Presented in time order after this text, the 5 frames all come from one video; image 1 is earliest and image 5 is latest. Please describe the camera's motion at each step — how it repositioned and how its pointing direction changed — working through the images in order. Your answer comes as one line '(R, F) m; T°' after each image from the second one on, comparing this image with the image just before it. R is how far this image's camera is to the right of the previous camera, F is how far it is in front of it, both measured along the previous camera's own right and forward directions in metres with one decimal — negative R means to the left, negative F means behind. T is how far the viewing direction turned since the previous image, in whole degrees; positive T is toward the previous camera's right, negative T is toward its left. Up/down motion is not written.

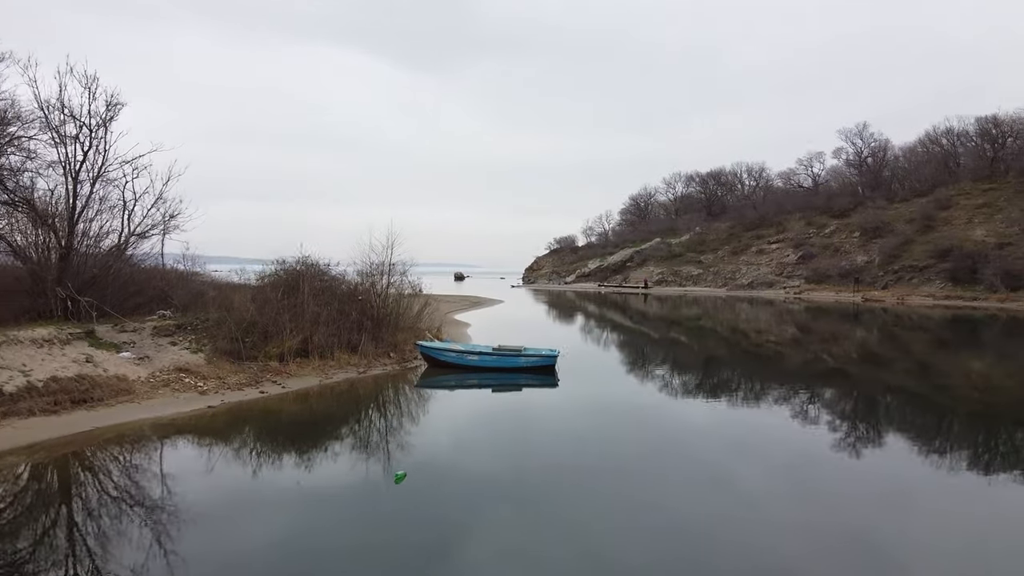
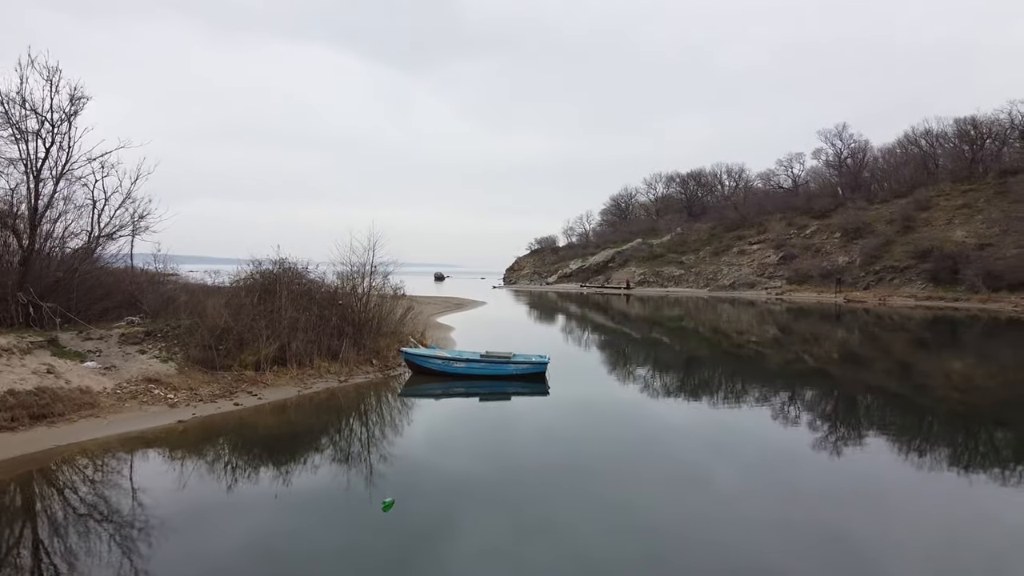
(-0.1, +0.2) m; +2°
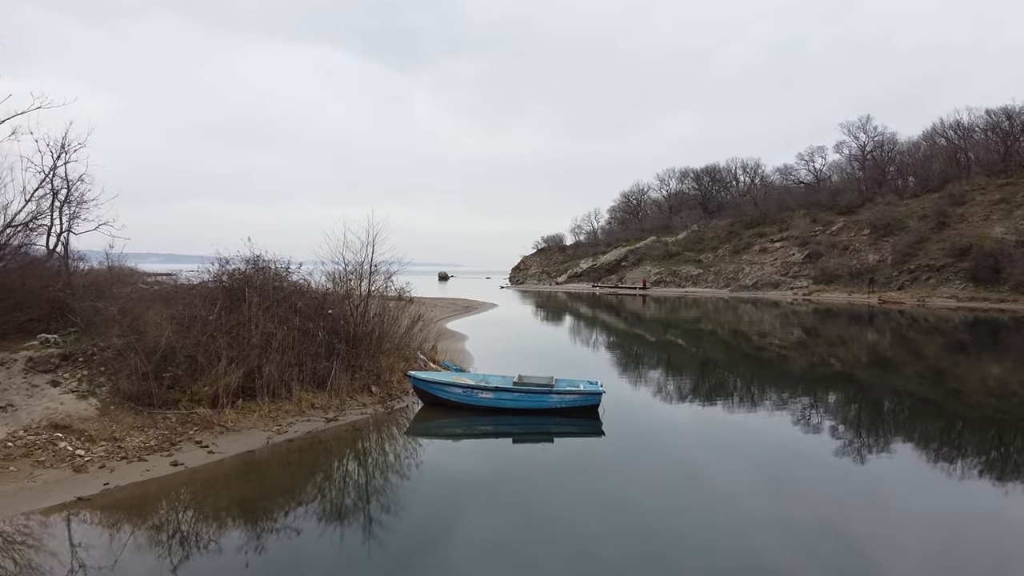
(-0.5, +2.2) m; 0°
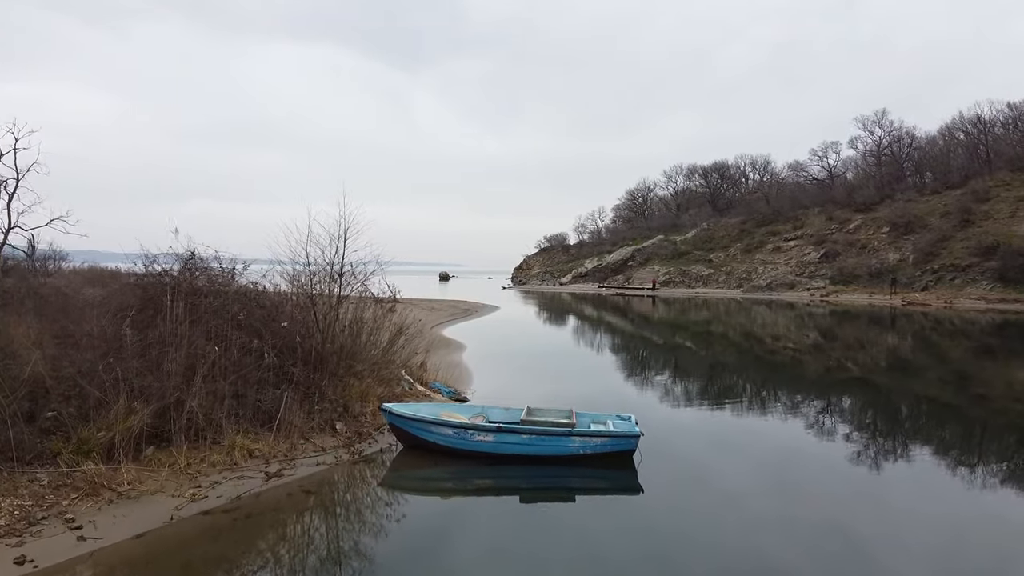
(0.0, +1.7) m; 0°
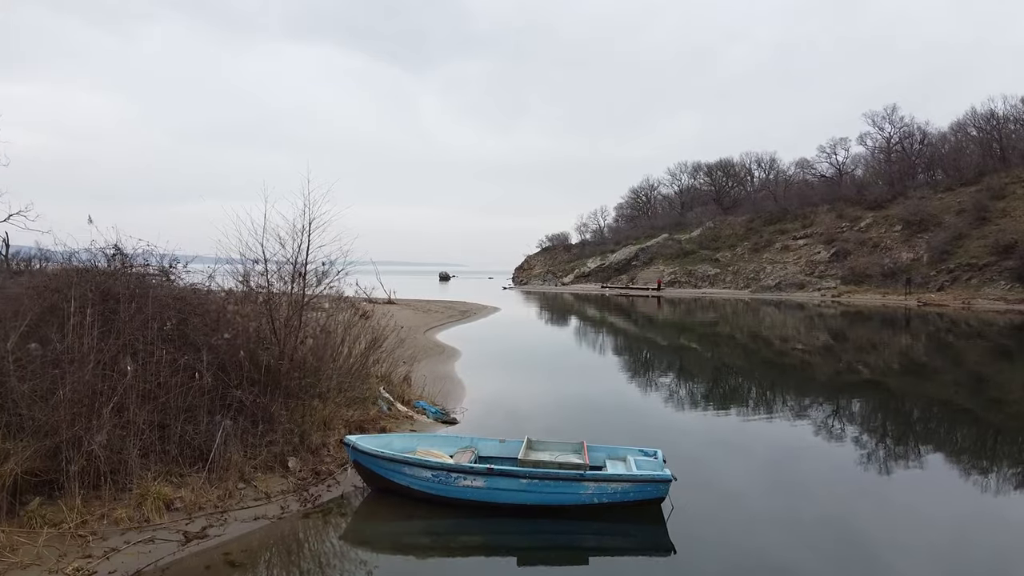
(0.0, +1.1) m; 0°
